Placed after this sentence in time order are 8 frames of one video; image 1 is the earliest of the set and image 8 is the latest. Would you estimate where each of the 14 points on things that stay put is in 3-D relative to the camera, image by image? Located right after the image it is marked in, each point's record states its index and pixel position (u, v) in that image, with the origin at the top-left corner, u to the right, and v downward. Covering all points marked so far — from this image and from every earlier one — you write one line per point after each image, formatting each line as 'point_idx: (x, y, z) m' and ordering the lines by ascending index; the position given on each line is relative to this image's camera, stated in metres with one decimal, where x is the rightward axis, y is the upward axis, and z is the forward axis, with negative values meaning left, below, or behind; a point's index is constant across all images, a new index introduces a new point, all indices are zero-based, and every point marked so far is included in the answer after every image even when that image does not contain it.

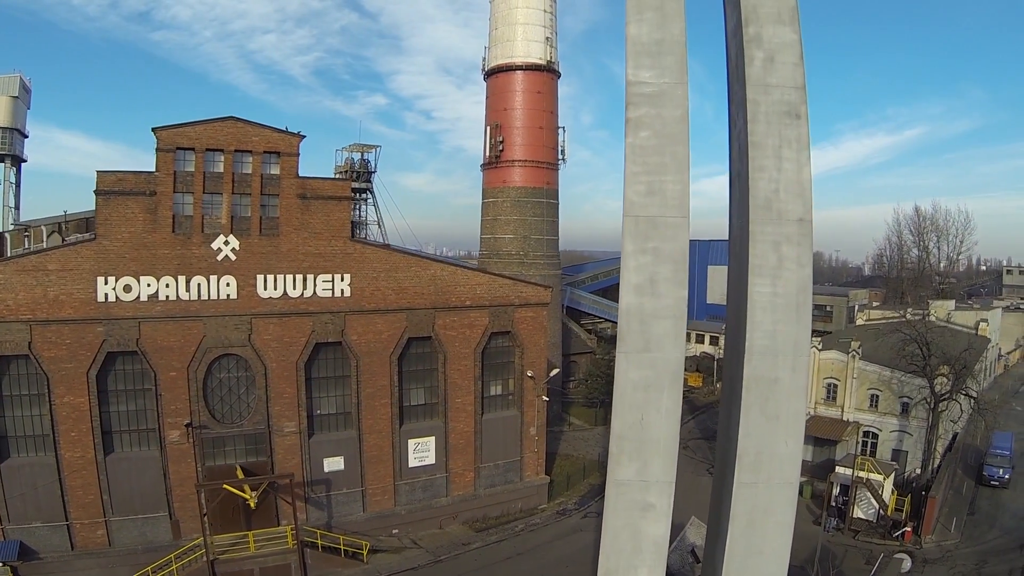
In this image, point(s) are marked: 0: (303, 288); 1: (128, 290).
0: (-6.9, 0.0, +17.8) m
1: (-11.7, 0.0, +16.6) m
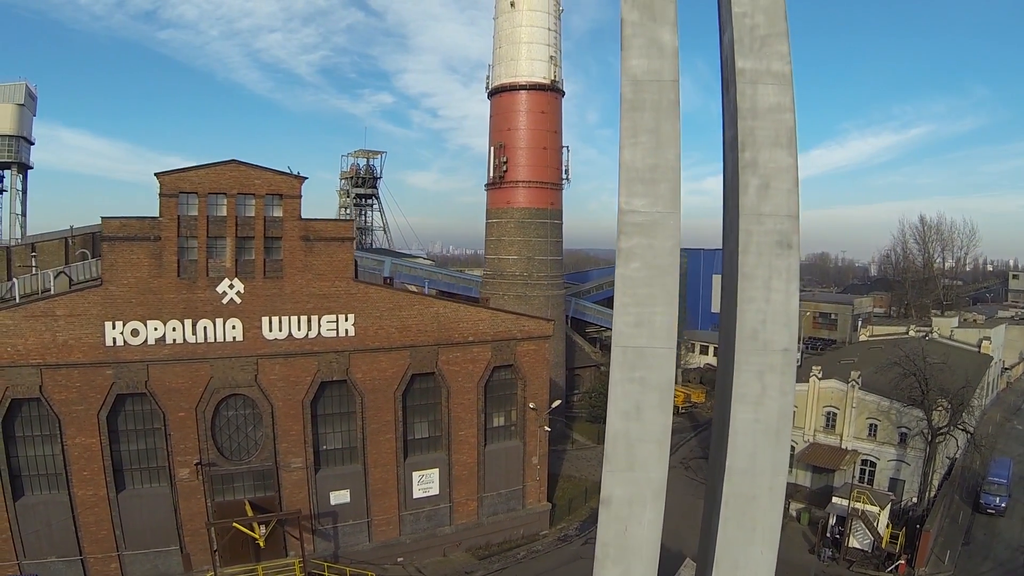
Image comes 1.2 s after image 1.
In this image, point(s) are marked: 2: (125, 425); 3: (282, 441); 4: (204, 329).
0: (-6.8, -1.4, +18.1) m
1: (-11.7, -1.4, +16.9) m
2: (-12.5, -4.4, +17.6) m
3: (-7.8, -5.2, +18.4) m
4: (-9.8, -1.3, +17.3) m
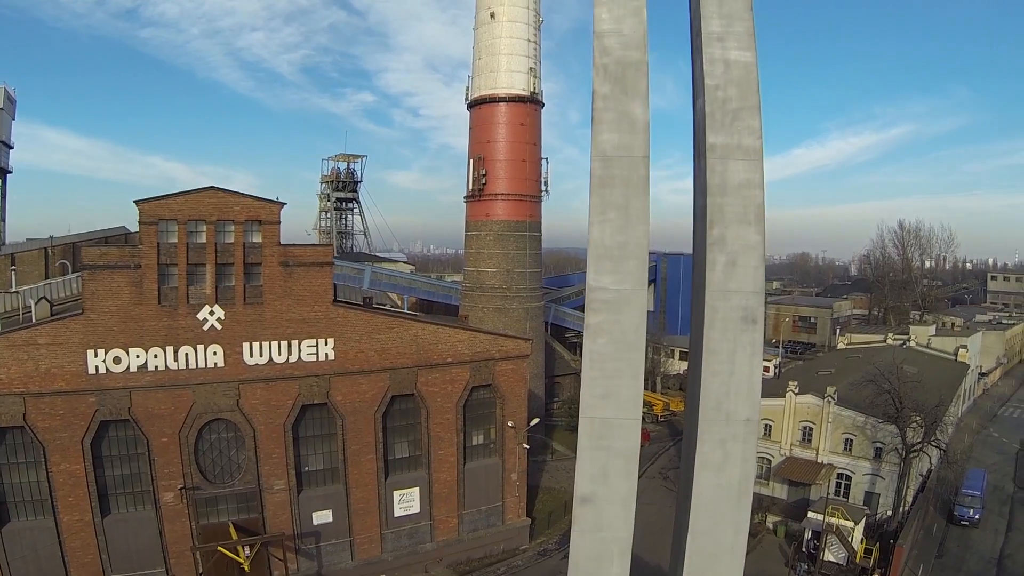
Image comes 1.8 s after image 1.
0: (-7.5, -2.2, +18.1) m
1: (-12.3, -2.3, +16.9) m
2: (-13.2, -5.3, +17.6) m
3: (-8.4, -6.0, +18.5) m
4: (-10.4, -2.2, +17.3) m
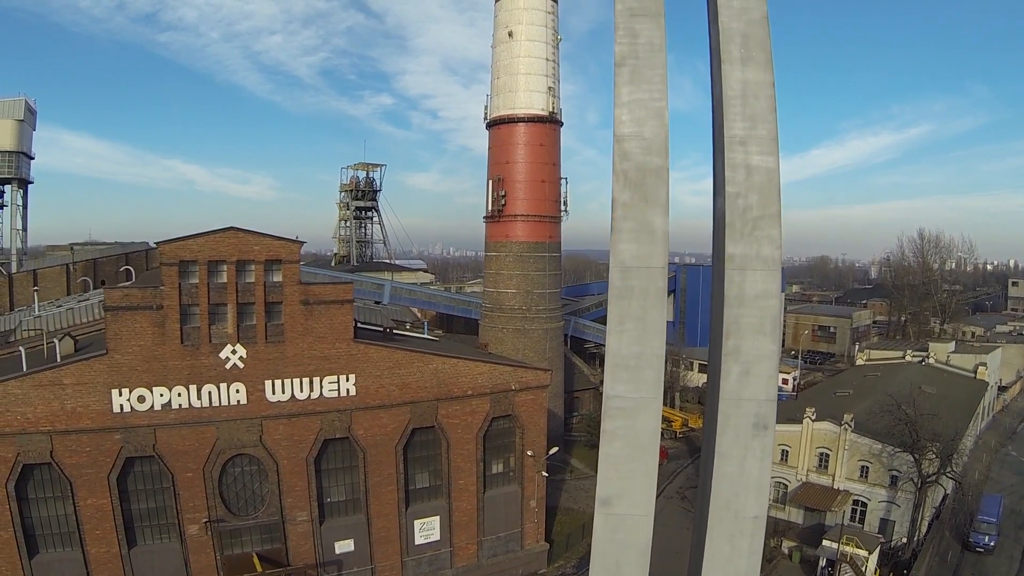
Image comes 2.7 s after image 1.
0: (-6.9, -3.5, +18.5) m
1: (-11.8, -3.6, +17.3) m
2: (-12.6, -6.6, +18.1) m
3: (-7.9, -7.3, +18.9) m
4: (-9.9, -3.4, +17.7) m
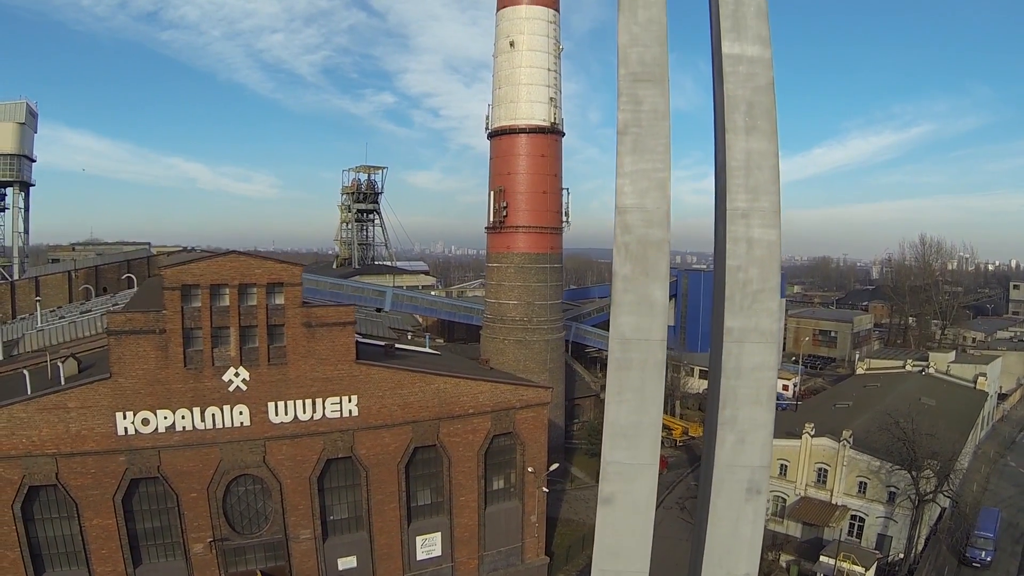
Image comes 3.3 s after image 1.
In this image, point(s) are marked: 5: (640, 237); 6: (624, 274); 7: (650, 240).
0: (-6.9, -4.2, +18.6) m
1: (-11.8, -4.3, +17.5) m
2: (-12.6, -7.3, +18.3) m
3: (-7.8, -8.0, +19.1) m
4: (-9.8, -4.2, +17.9) m
5: (+1.9, +0.6, +8.0) m
6: (+1.7, +0.2, +7.7) m
7: (+2.1, +0.6, +7.9) m
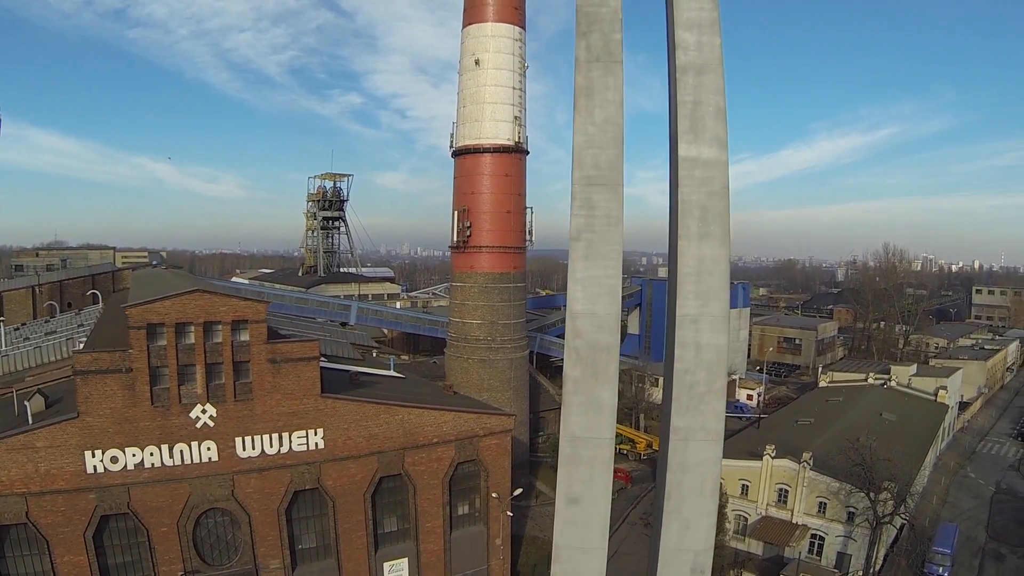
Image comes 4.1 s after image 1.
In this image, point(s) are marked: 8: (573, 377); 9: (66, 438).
0: (-8.0, -5.4, +18.5) m
1: (-12.9, -5.5, +17.3) m
2: (-13.7, -8.5, +18.2) m
3: (-9.0, -9.1, +19.1) m
4: (-11.0, -5.4, +17.7) m
5: (+1.1, -0.7, +8.1) m
6: (+0.8, -1.2, +7.8) m
7: (+1.2, -0.8, +8.0) m
8: (+0.8, -1.2, +7.8) m
9: (-14.1, -4.6, +16.8) m
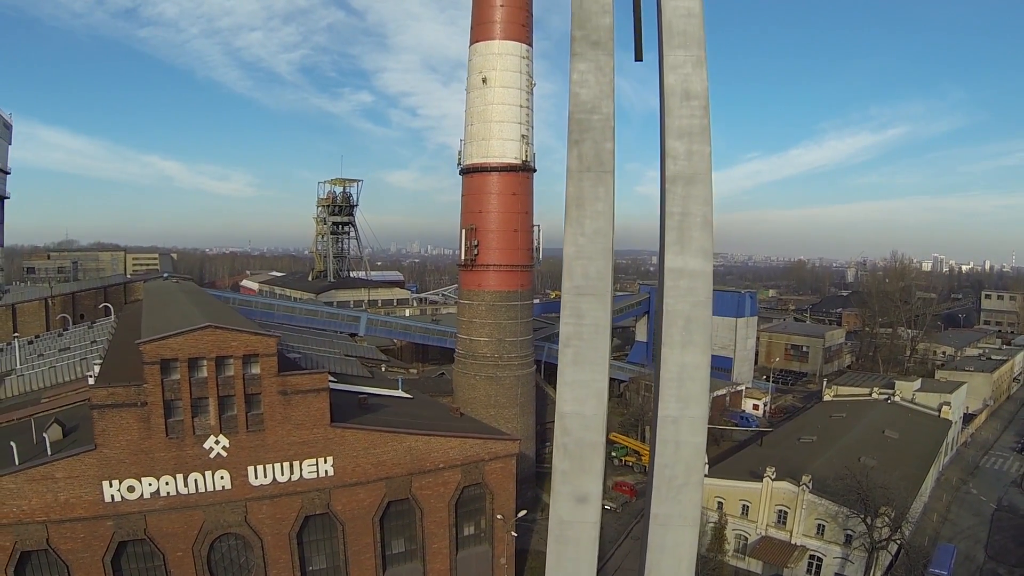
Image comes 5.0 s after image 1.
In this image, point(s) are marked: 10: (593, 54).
0: (-7.9, -6.5, +19.2) m
1: (-12.8, -6.7, +18.0) m
2: (-13.7, -9.6, +19.0) m
3: (-8.9, -10.3, +19.9) m
4: (-10.9, -6.5, +18.4) m
5: (+1.0, -2.2, +8.4) m
6: (+0.7, -2.7, +8.2) m
7: (+1.1, -2.3, +8.3) m
8: (+0.7, -2.7, +8.2) m
9: (-14.0, -5.8, +17.5) m
10: (+1.3, +3.7, +8.9) m
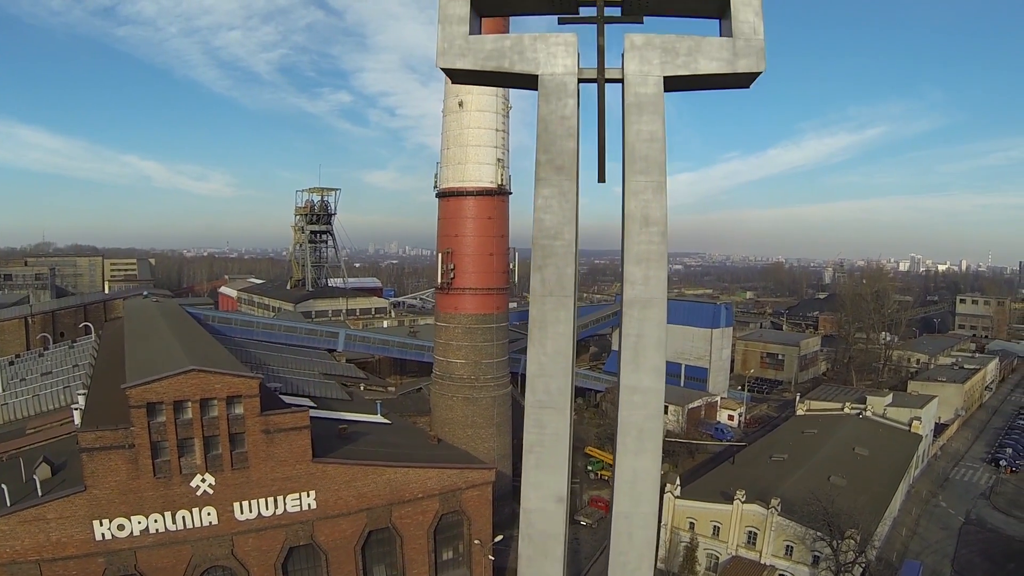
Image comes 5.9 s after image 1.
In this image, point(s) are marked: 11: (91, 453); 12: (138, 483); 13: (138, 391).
0: (-8.7, -8.0, +19.7) m
1: (-13.6, -8.1, +18.5) m
2: (-14.4, -11.0, +19.5) m
3: (-9.7, -11.7, +20.5) m
4: (-11.7, -8.0, +18.9) m
5: (+0.5, -4.0, +9.0) m
6: (+0.2, -4.5, +8.8) m
7: (+0.6, -4.1, +8.9) m
8: (+0.2, -4.5, +8.7) m
9: (-14.7, -7.3, +17.9) m
10: (+0.8, +2.0, +9.3) m
11: (-14.0, -5.4, +17.7) m
12: (-12.8, -6.6, +18.3) m
13: (-12.4, -3.4, +17.8) m
